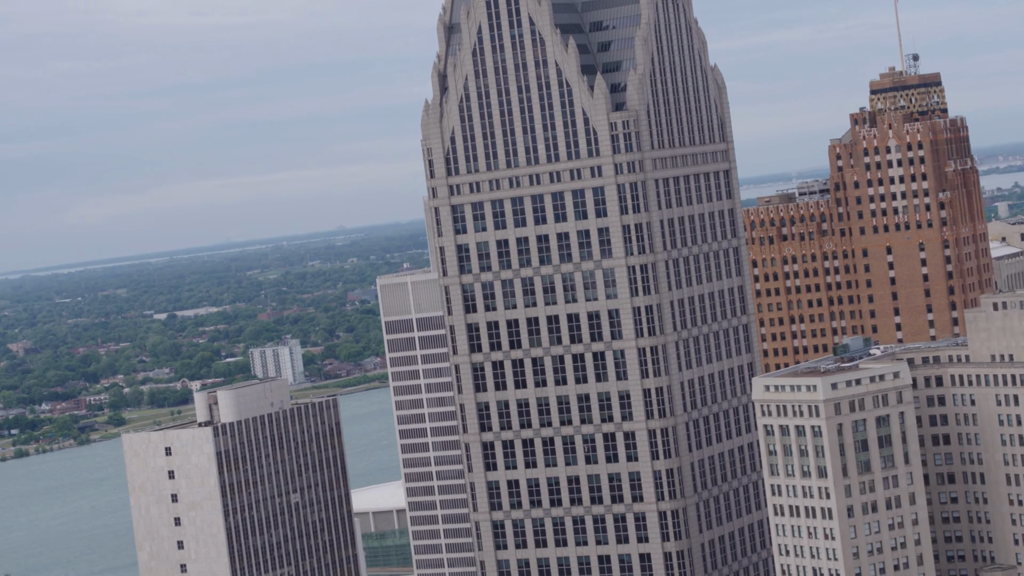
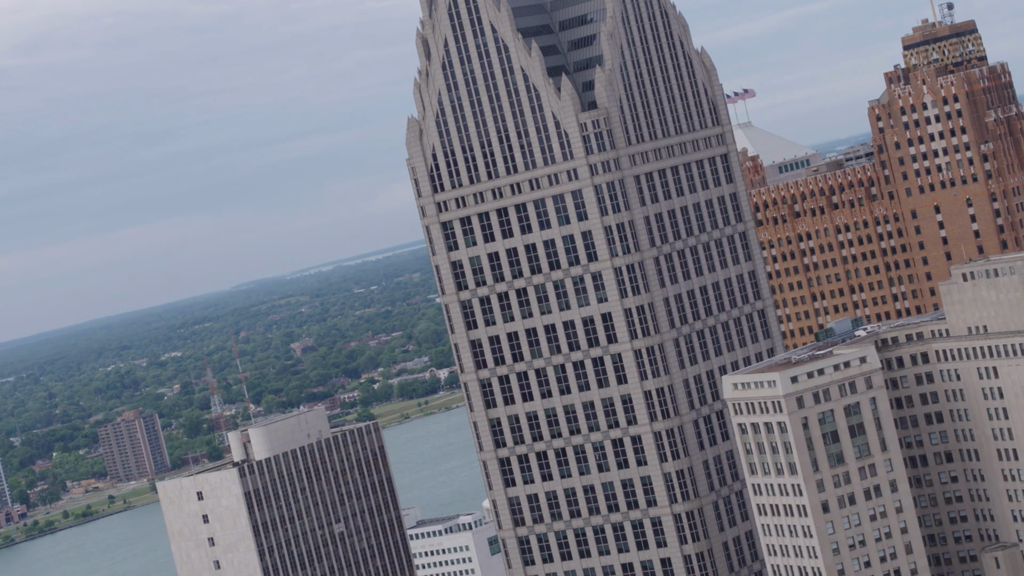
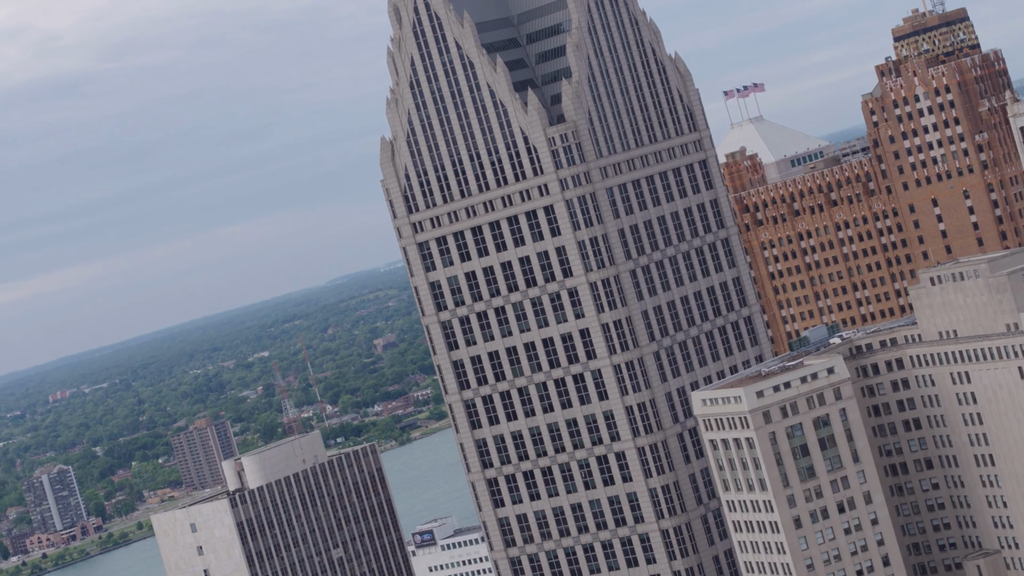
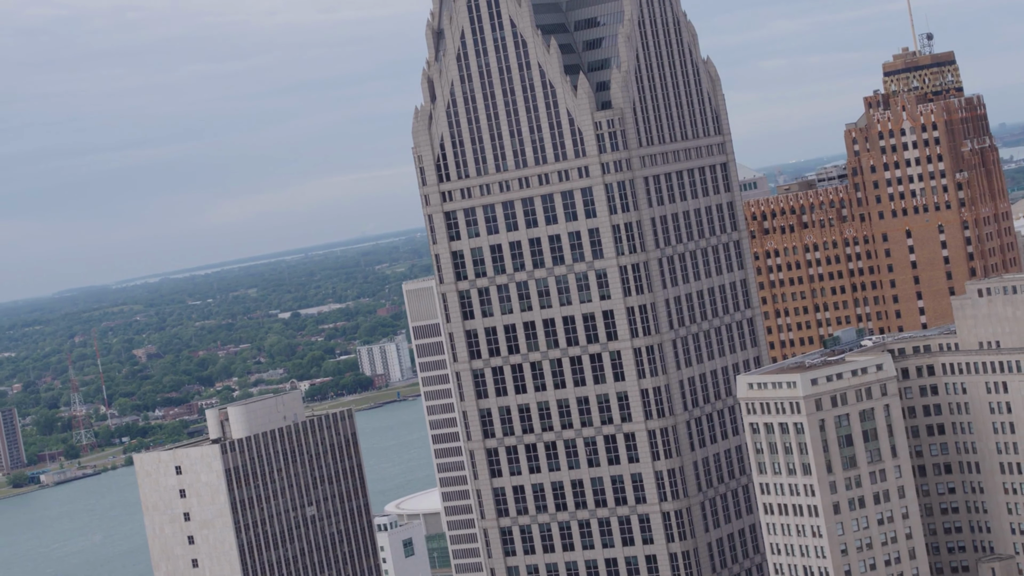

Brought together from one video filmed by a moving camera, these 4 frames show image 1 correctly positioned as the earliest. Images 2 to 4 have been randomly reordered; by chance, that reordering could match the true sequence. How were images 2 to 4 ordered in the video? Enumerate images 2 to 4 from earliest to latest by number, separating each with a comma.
4, 2, 3
